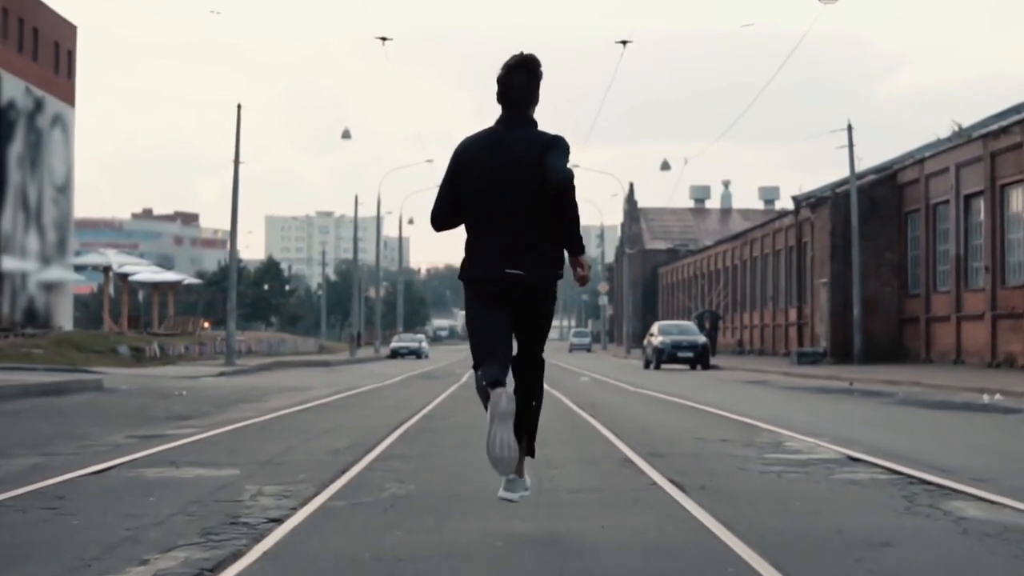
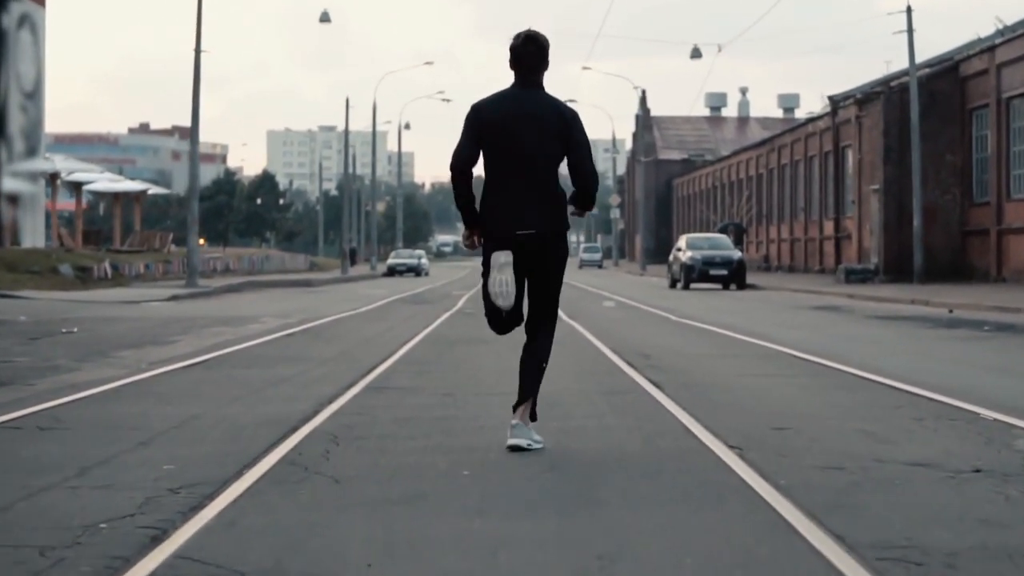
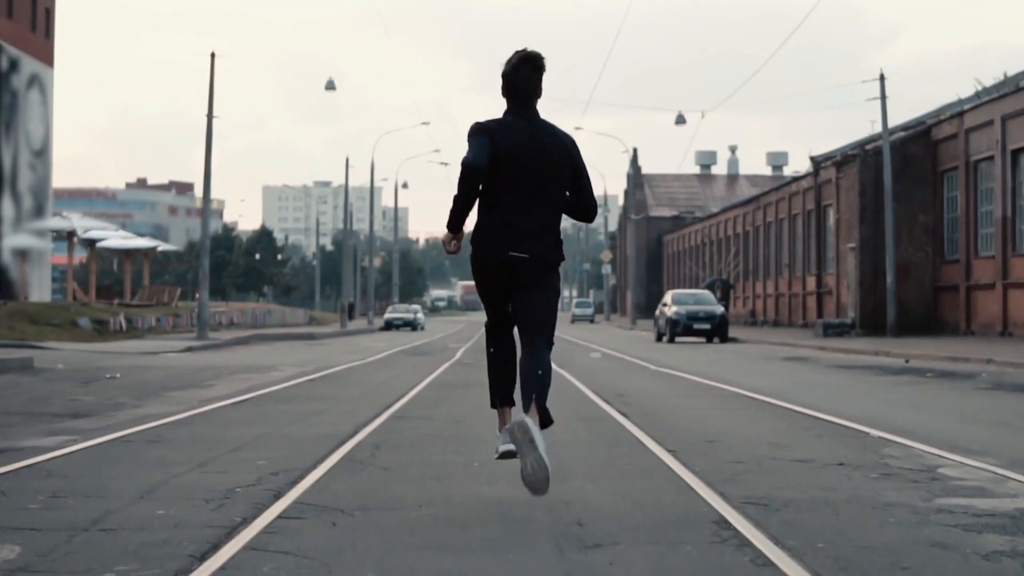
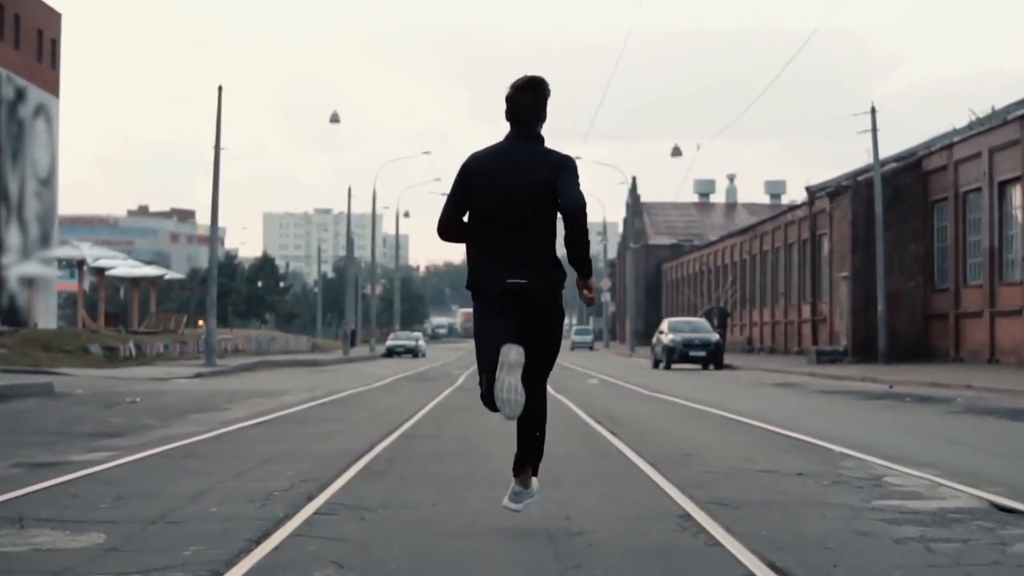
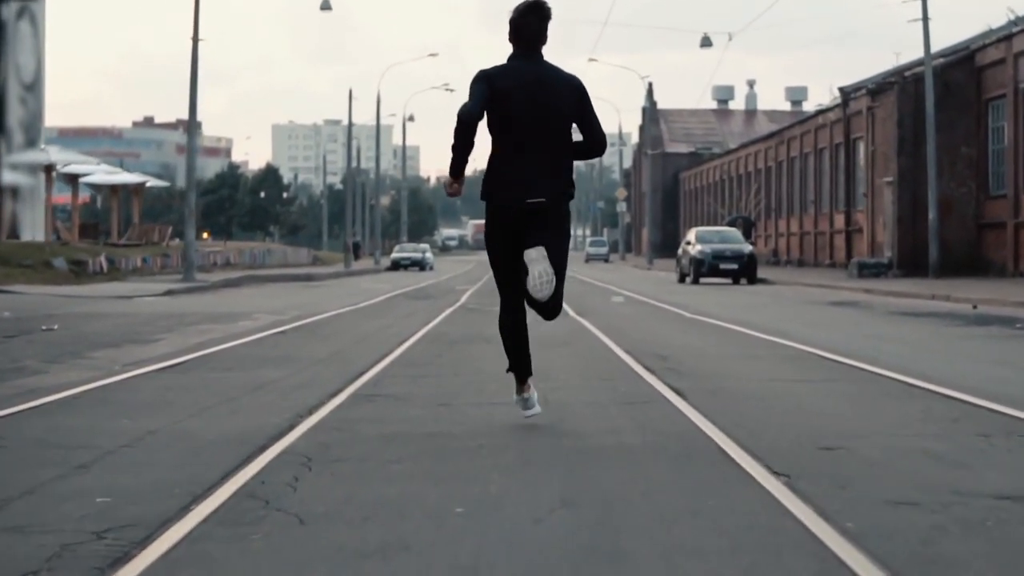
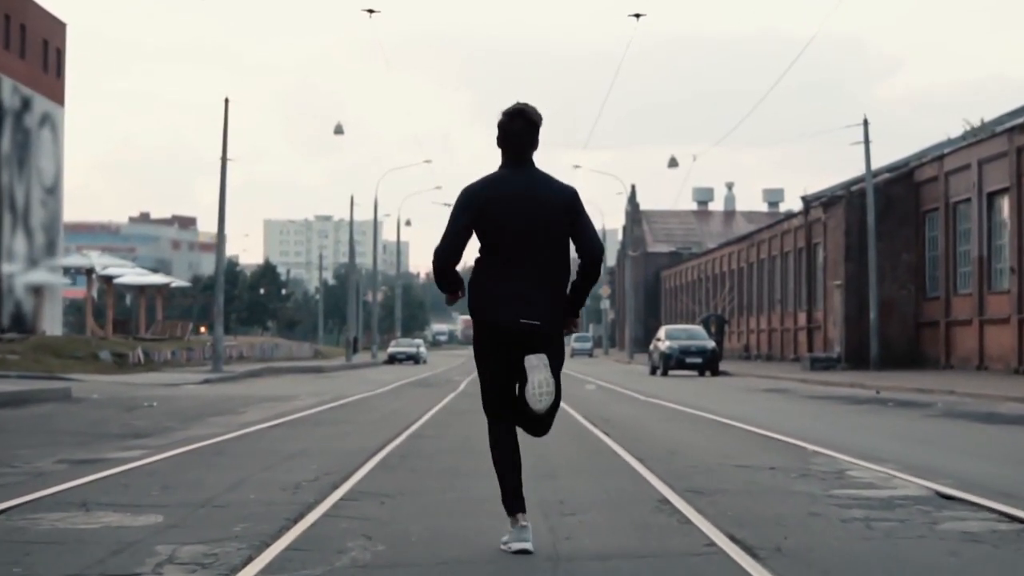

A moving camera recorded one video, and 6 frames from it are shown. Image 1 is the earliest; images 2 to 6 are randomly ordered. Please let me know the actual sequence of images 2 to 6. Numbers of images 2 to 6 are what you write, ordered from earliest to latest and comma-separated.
6, 4, 3, 2, 5
